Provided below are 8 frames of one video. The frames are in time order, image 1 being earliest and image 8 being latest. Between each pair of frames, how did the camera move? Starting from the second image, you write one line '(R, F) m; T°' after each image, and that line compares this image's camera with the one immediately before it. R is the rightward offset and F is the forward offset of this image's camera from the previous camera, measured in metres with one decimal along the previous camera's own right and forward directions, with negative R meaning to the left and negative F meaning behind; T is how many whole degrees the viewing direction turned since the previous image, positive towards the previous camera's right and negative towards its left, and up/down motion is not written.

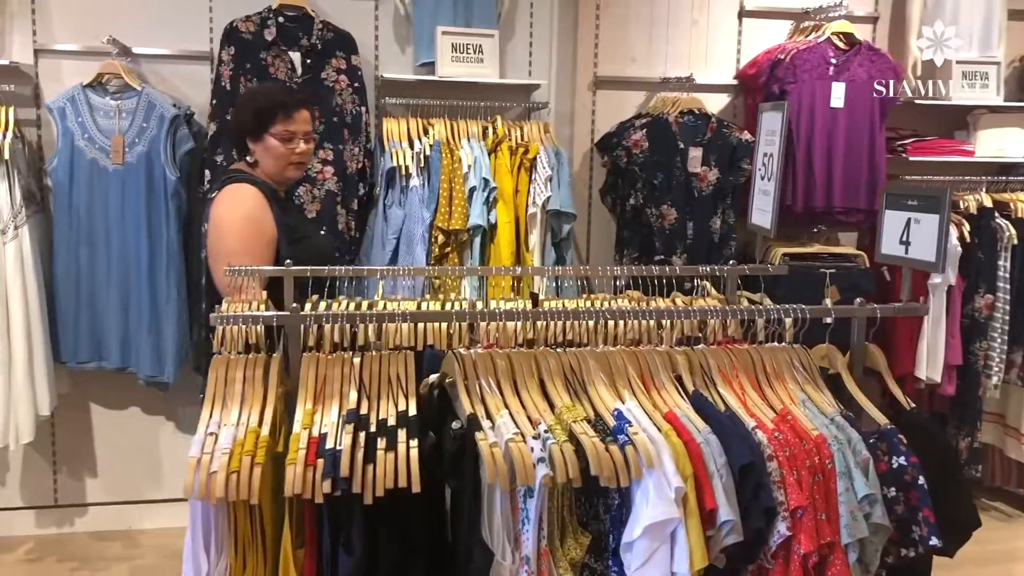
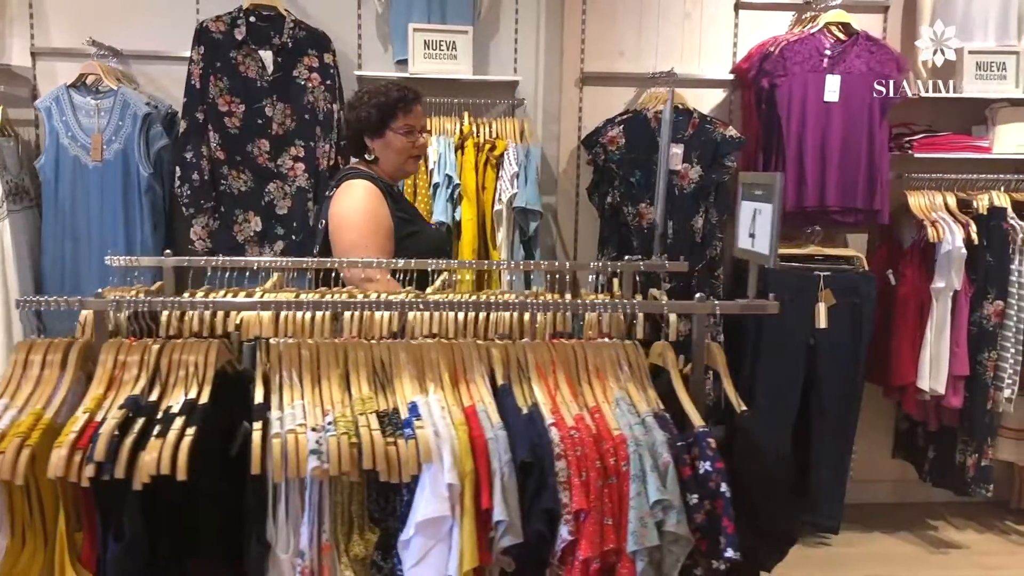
(+0.4, +0.1) m; -7°
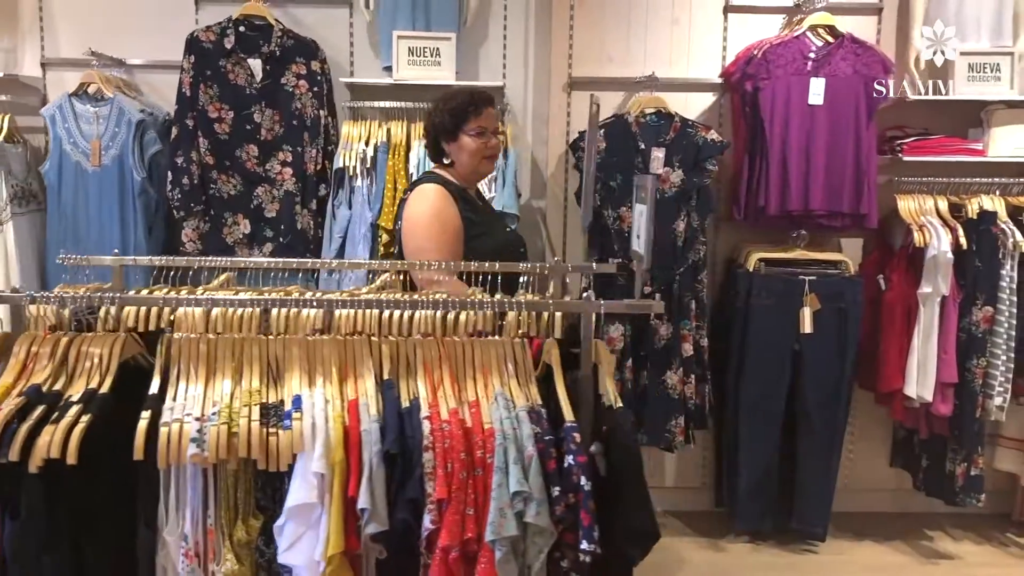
(+0.2, 0.0) m; -4°
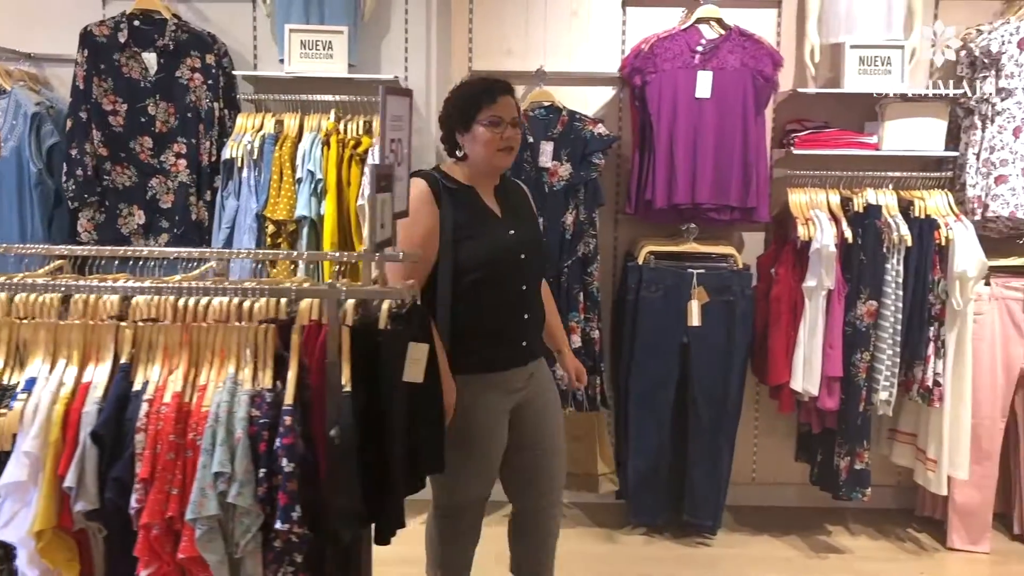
(+0.4, 0.0) m; -2°
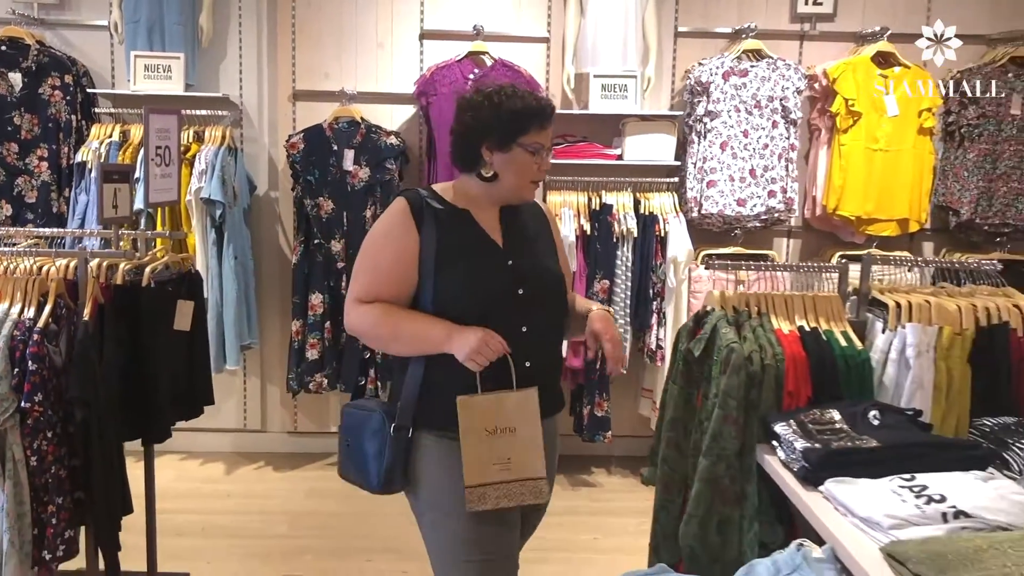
(+0.6, -0.6) m; +3°
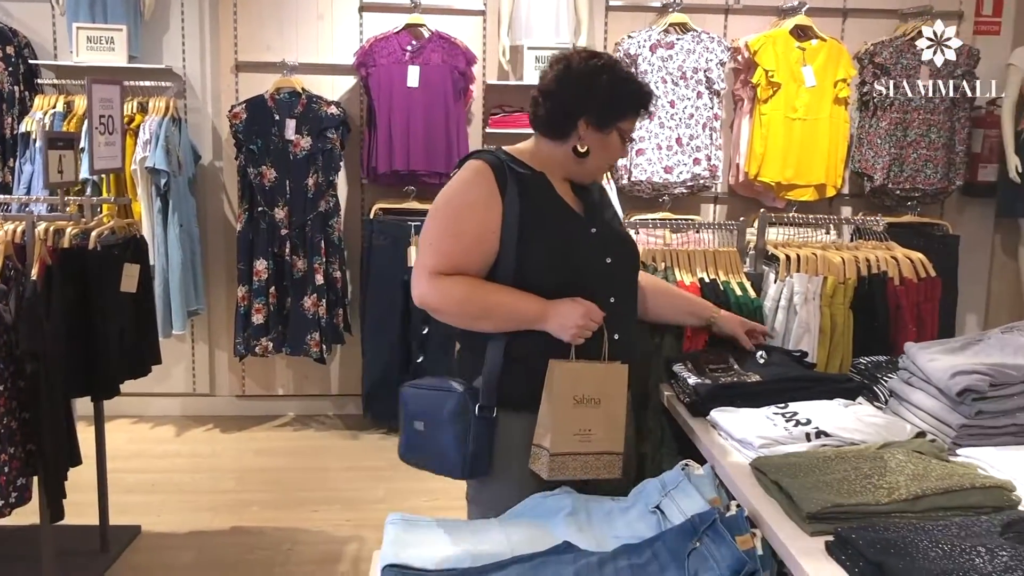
(+0.1, -0.2) m; +3°
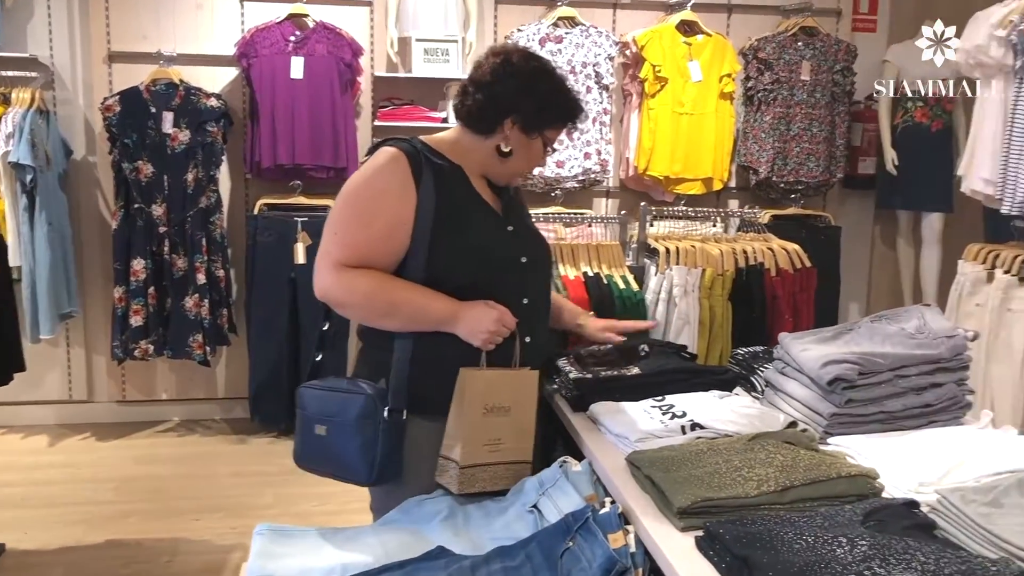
(+0.1, 0.0) m; +6°
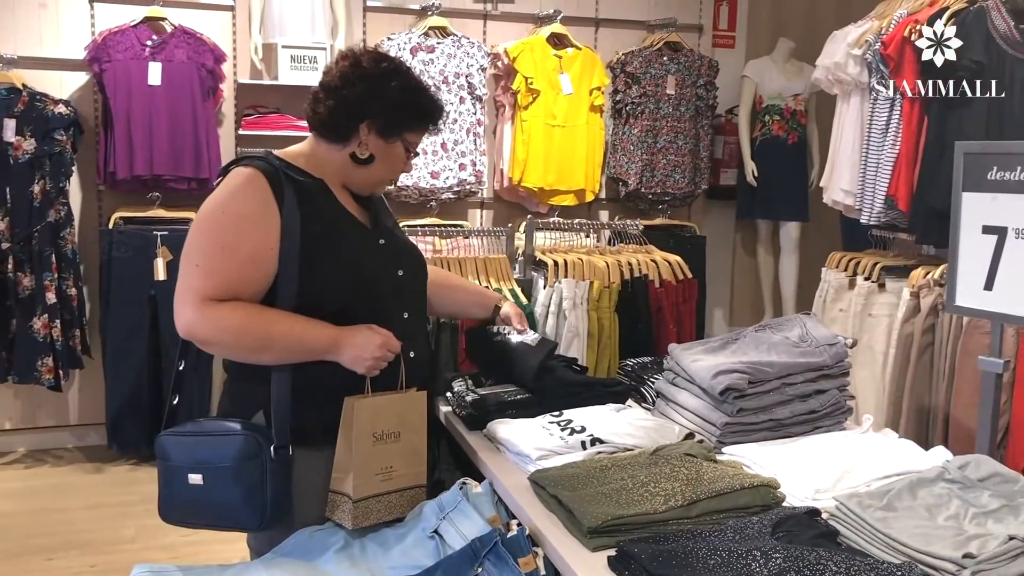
(-0.1, 0.0) m; +8°
